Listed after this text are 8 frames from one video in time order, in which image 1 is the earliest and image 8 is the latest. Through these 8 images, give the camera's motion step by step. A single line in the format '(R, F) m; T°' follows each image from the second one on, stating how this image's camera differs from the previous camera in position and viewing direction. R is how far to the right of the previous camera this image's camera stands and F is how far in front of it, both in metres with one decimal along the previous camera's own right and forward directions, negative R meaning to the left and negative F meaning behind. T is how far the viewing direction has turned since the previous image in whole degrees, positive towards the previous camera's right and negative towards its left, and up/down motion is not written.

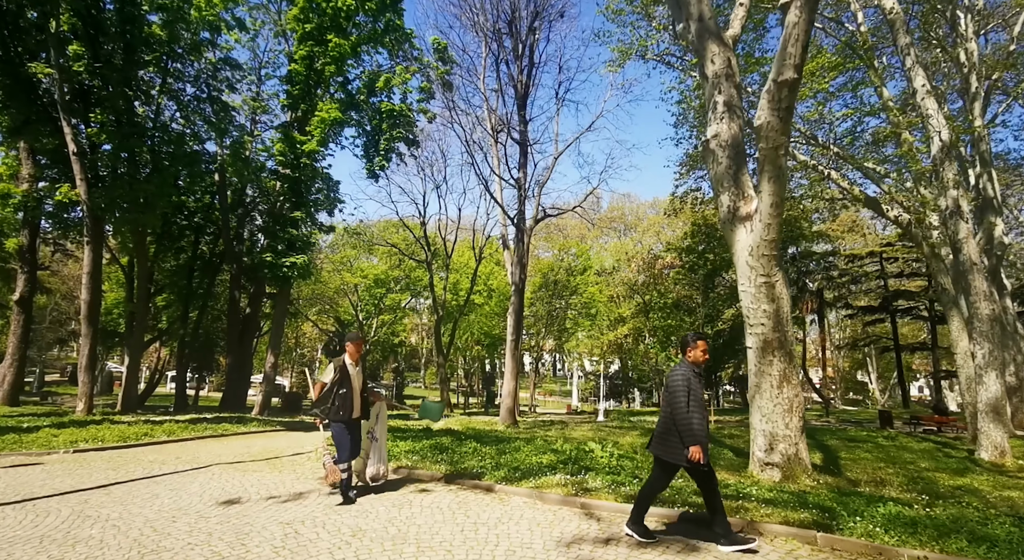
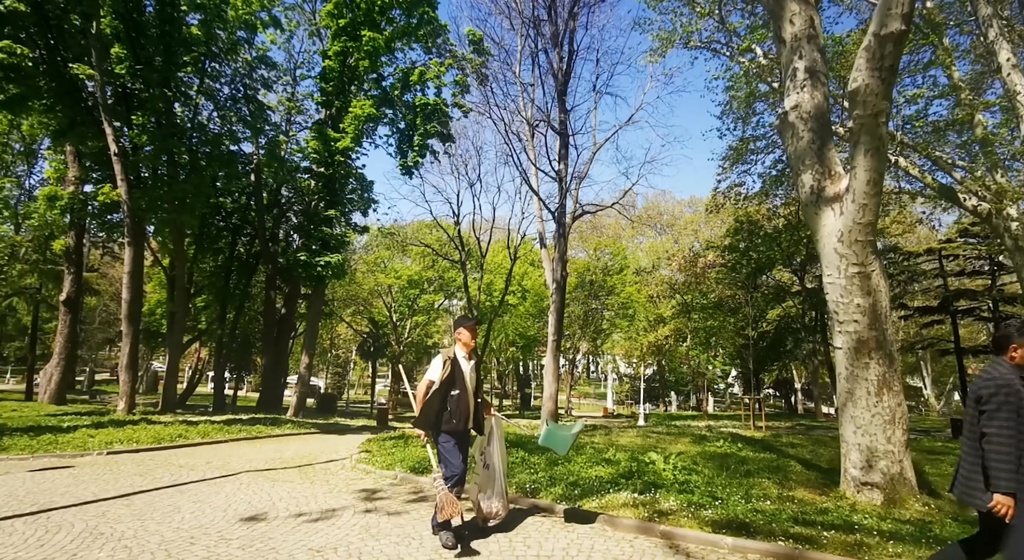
(-0.2, +0.6) m; -3°
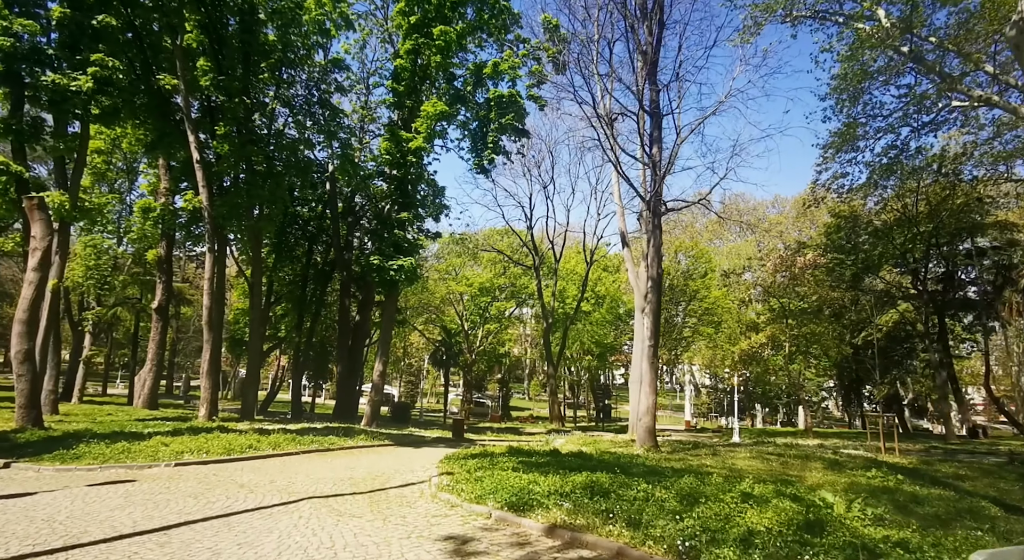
(-0.4, +1.2) m; -7°
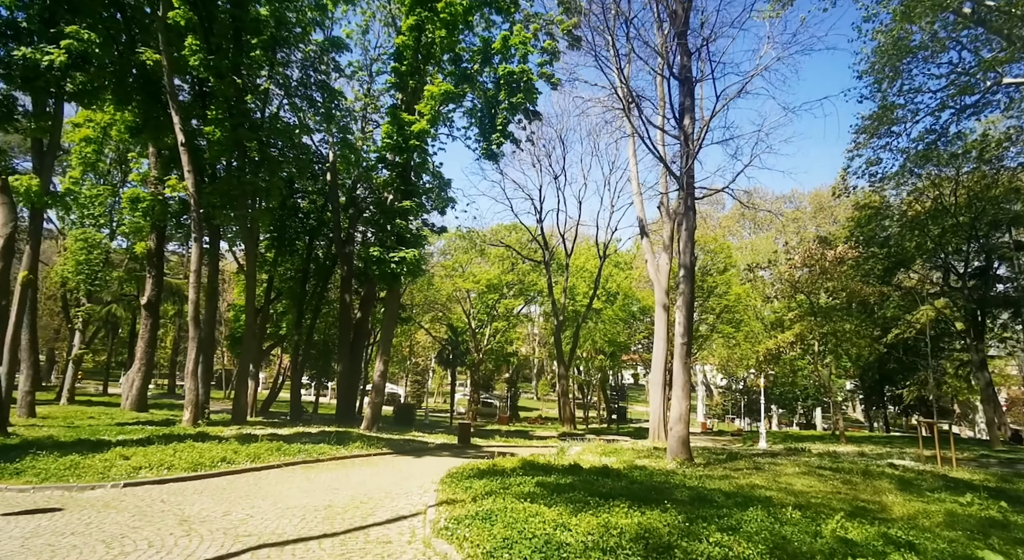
(-0.1, +1.4) m; -1°
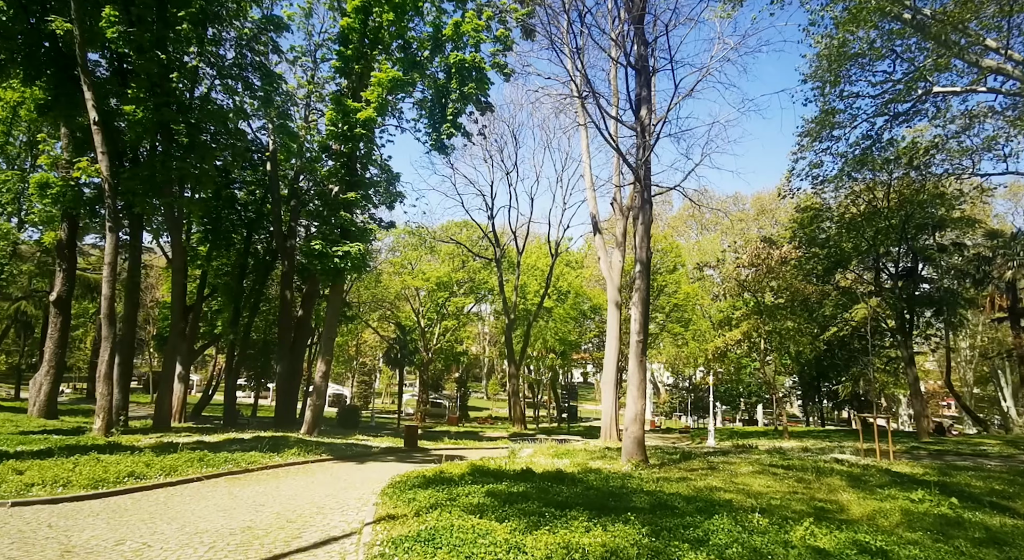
(0.0, +0.5) m; +5°
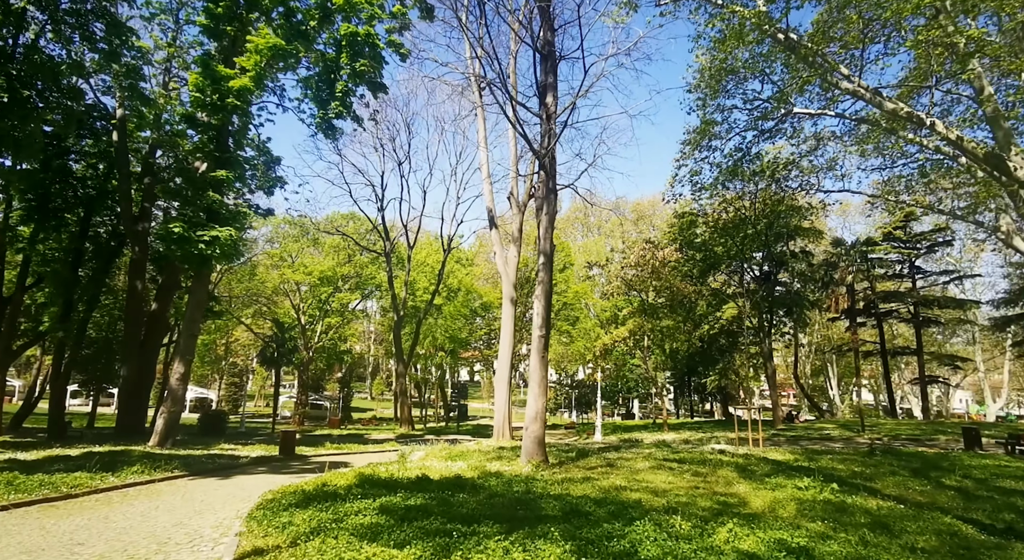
(-0.1, +0.6) m; +11°
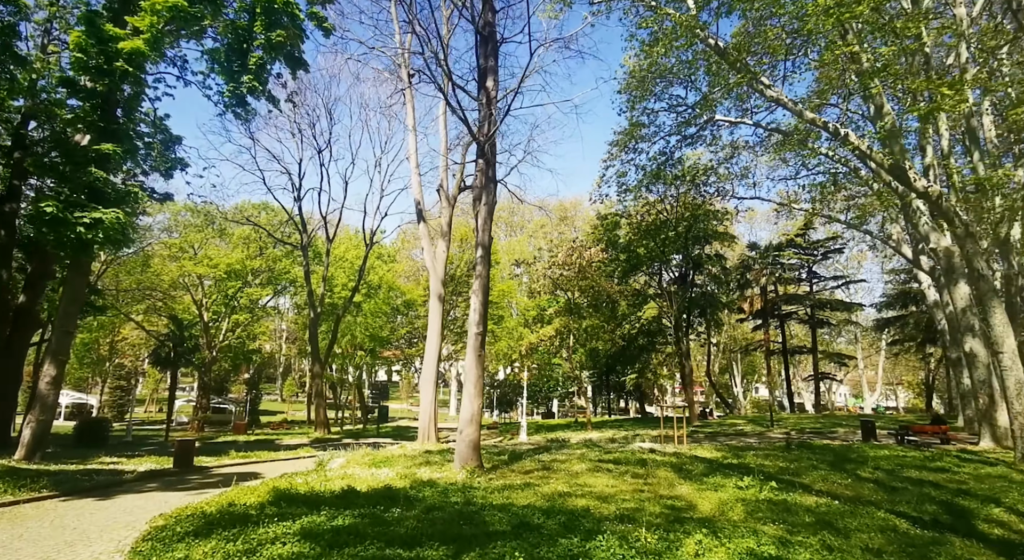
(-0.2, +0.6) m; +8°
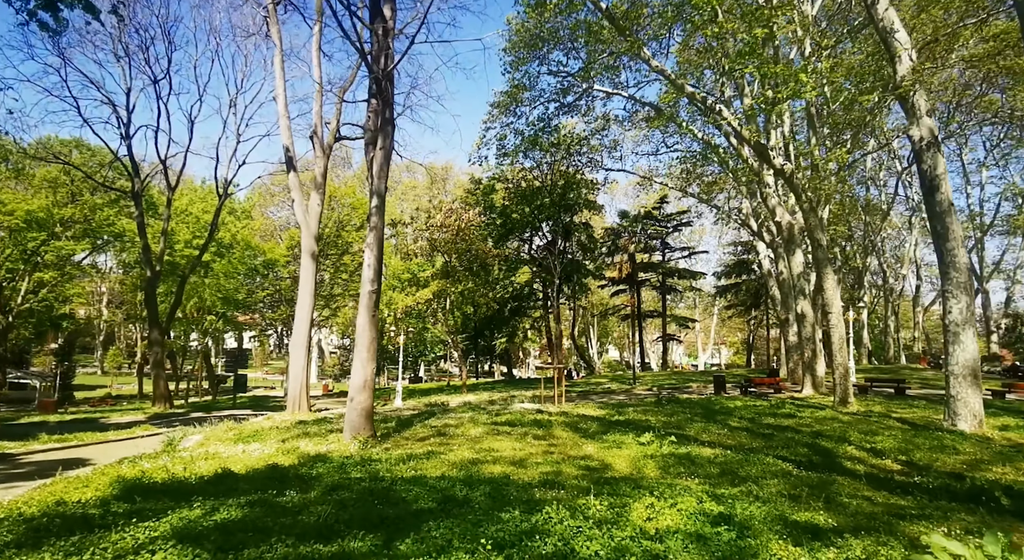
(-0.4, +0.7) m; +13°
